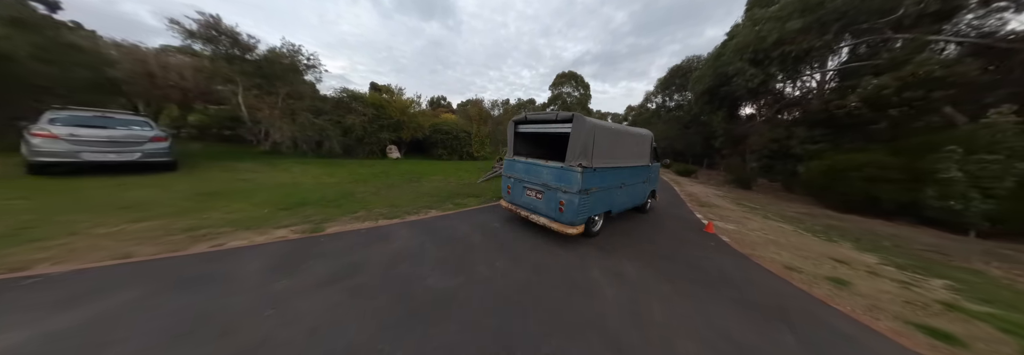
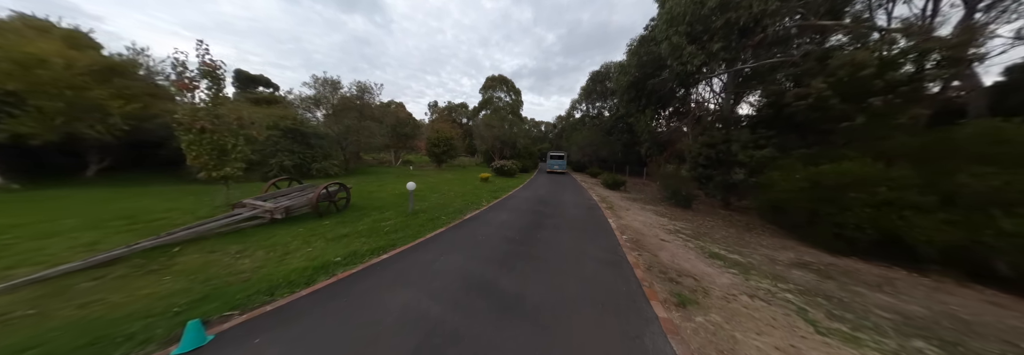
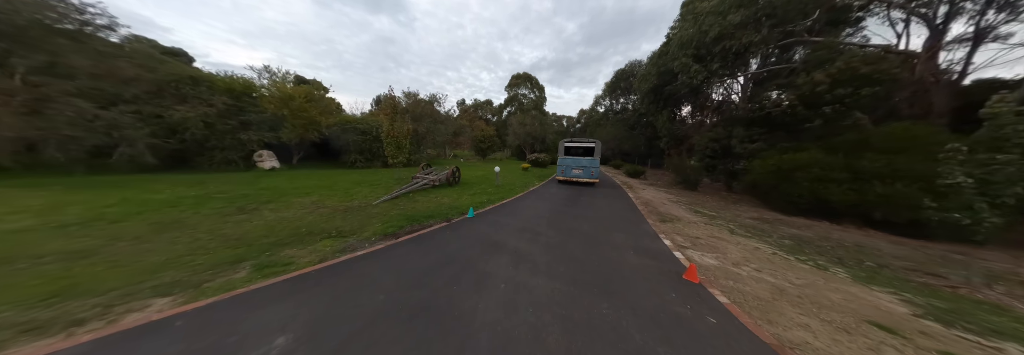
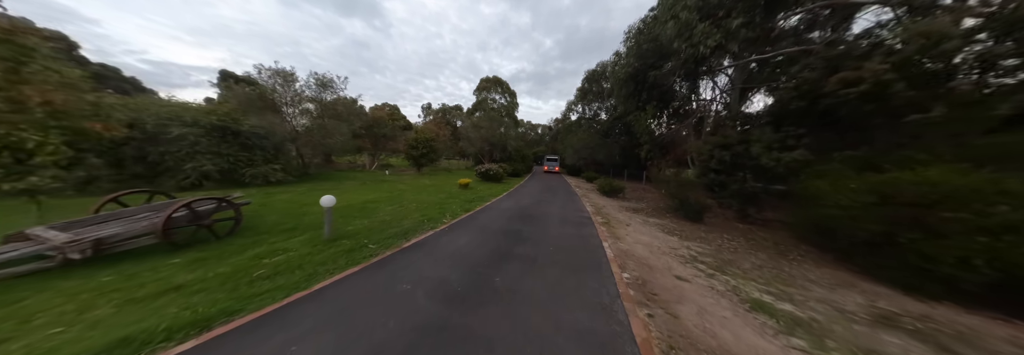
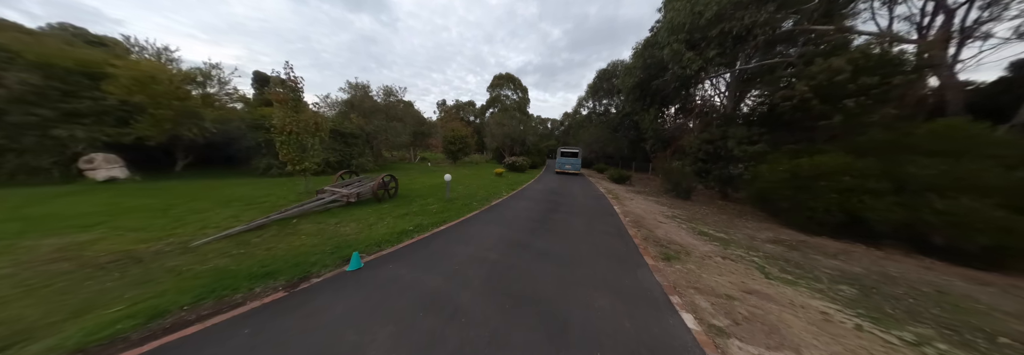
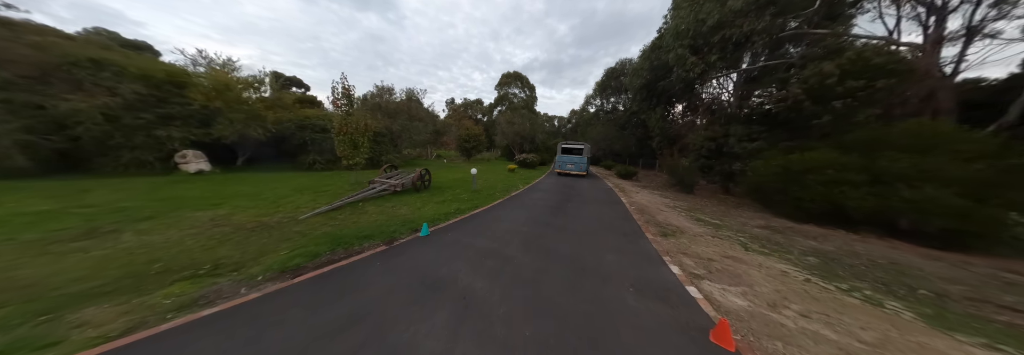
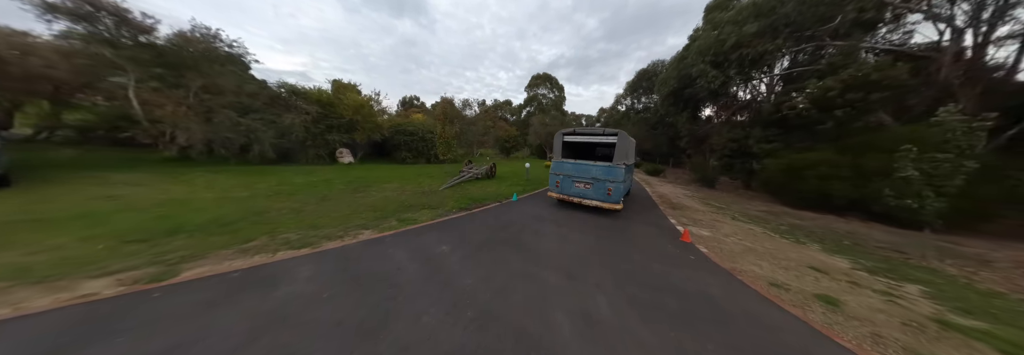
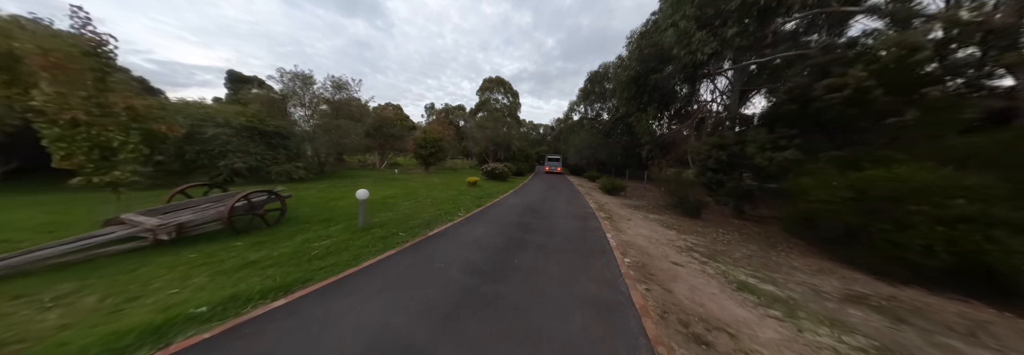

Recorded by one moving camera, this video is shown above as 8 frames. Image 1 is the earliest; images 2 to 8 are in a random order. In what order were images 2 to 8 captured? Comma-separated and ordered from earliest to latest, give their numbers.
7, 3, 6, 5, 2, 8, 4
